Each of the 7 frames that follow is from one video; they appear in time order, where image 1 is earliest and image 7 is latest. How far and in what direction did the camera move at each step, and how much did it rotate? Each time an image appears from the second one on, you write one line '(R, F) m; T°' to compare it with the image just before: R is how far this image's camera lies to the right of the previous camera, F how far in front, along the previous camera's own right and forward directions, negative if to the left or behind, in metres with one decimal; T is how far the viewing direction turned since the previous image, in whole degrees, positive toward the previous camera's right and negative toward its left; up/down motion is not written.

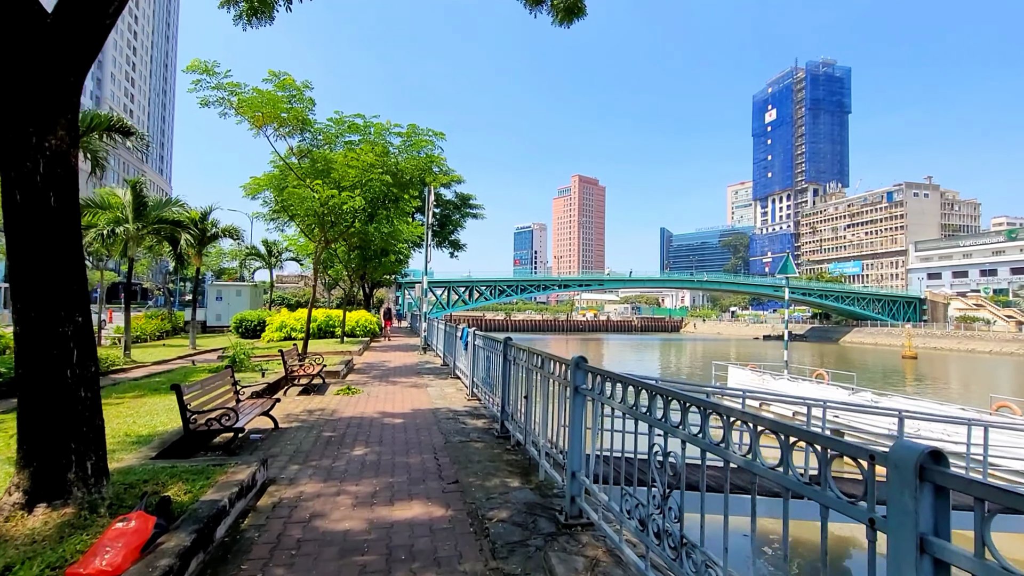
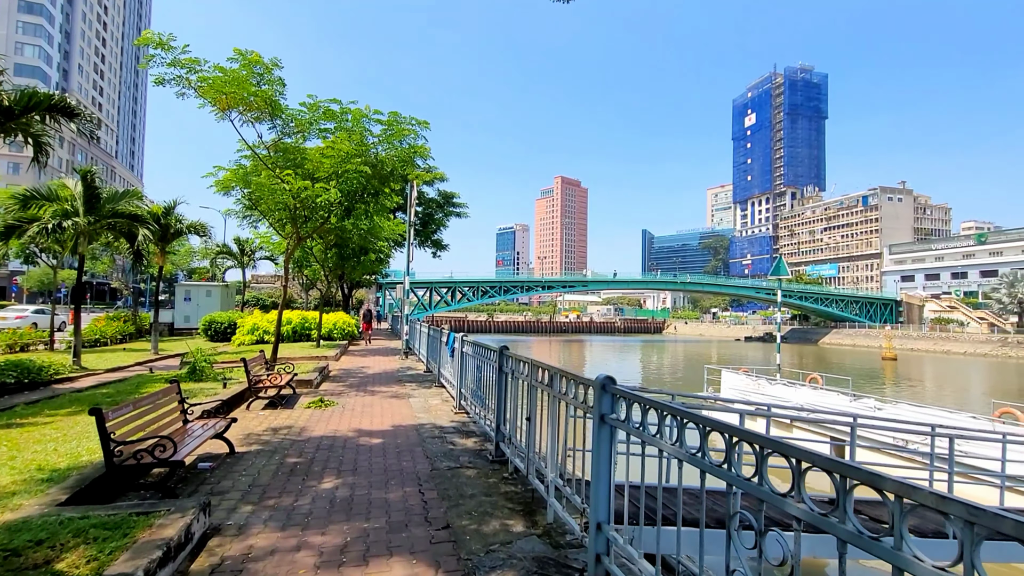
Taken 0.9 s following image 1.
(-0.2, +0.8) m; +2°
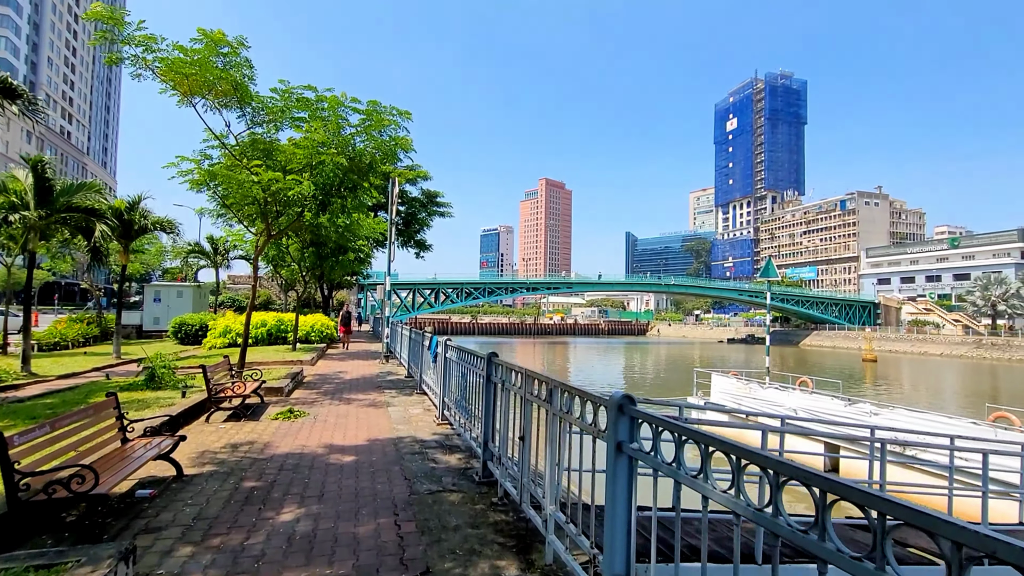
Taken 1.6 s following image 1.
(-0.1, +0.6) m; +2°
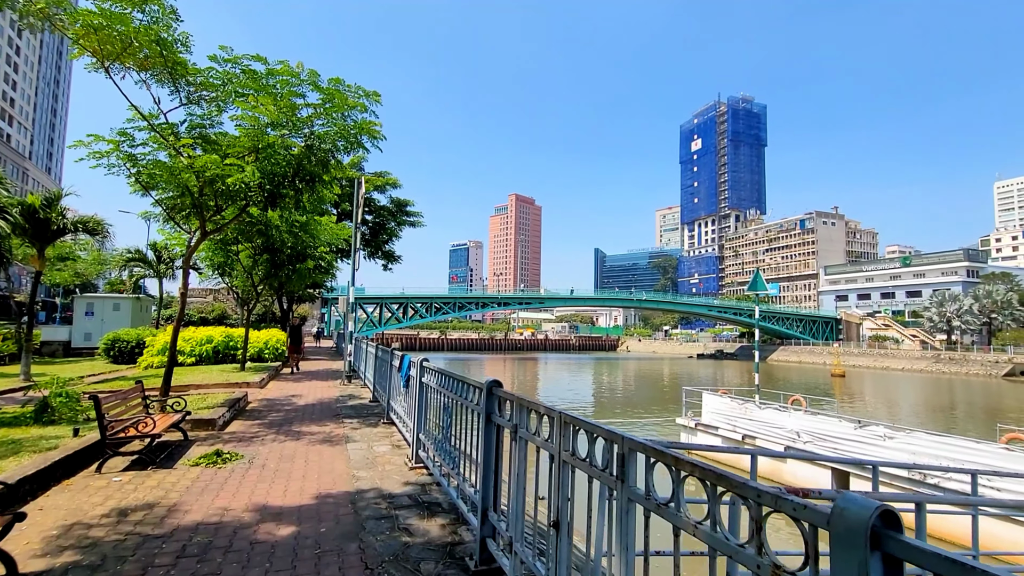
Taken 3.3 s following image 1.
(-0.3, +1.3) m; +4°
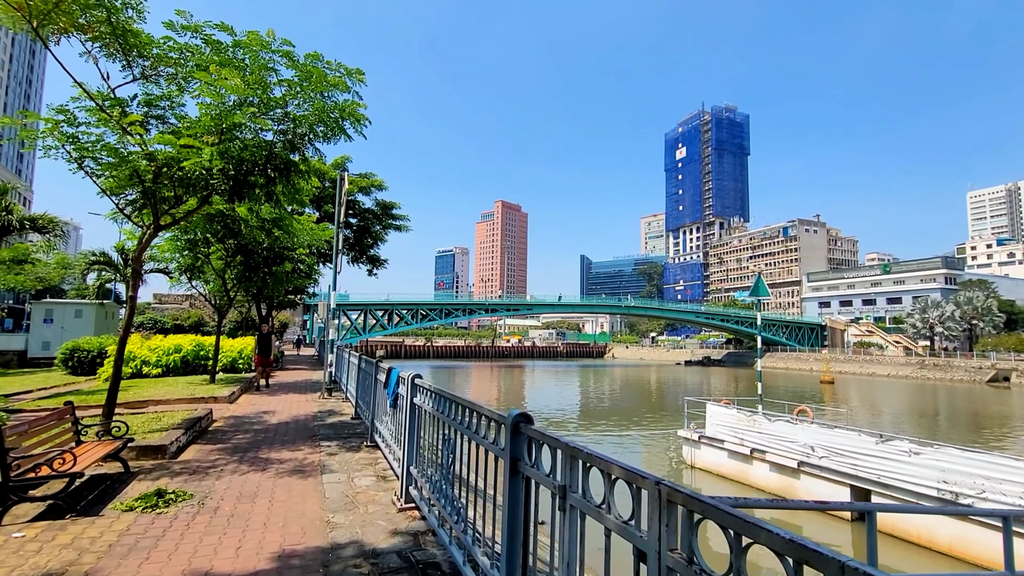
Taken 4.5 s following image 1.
(-0.2, +0.9) m; +2°
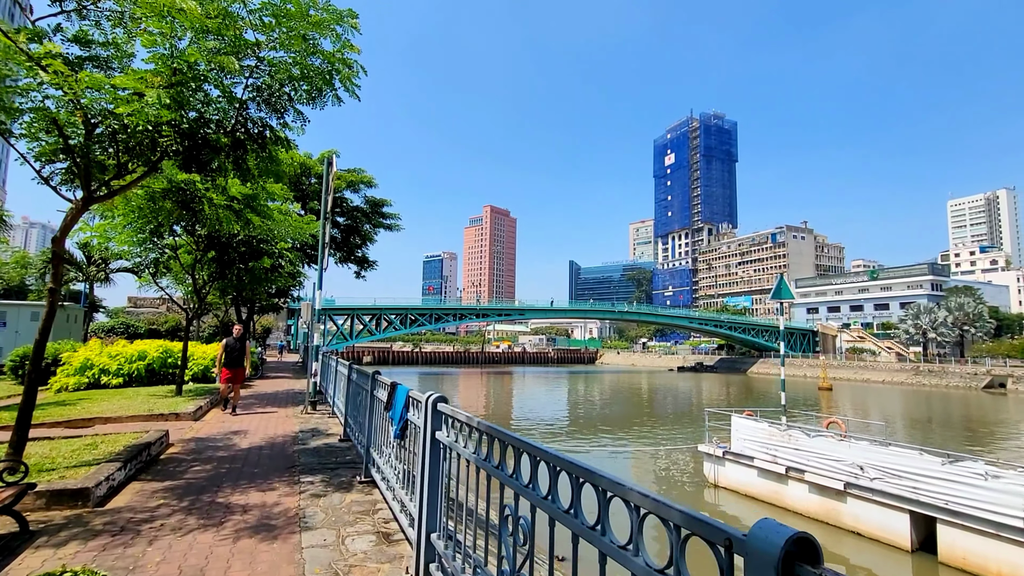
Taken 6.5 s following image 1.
(-0.5, +1.4) m; +1°
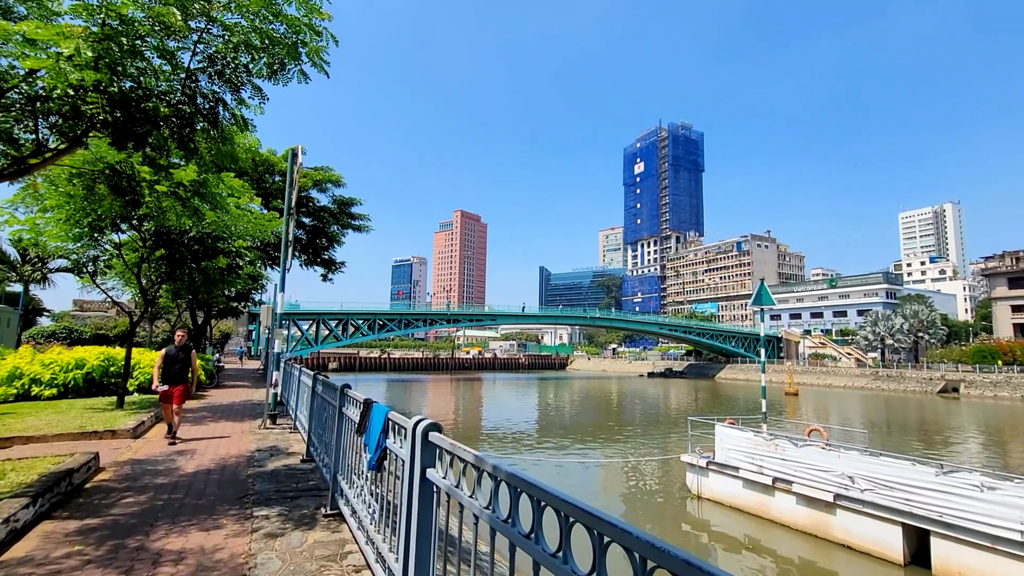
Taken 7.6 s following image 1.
(-0.2, +0.7) m; +3°
